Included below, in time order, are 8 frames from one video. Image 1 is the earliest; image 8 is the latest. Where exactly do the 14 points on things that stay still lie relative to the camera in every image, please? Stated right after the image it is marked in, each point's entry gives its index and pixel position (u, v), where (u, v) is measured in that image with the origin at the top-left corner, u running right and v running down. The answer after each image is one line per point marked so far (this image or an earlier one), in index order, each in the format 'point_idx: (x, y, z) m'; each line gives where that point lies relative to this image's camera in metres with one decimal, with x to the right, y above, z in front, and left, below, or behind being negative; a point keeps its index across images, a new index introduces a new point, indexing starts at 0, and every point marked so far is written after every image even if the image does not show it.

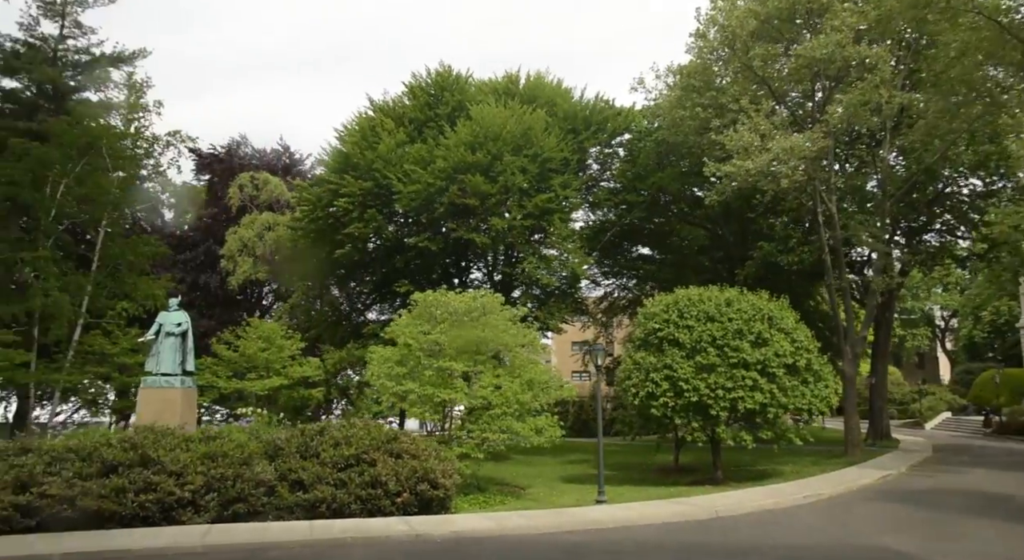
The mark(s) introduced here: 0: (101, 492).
0: (-5.7, -2.9, +11.6) m
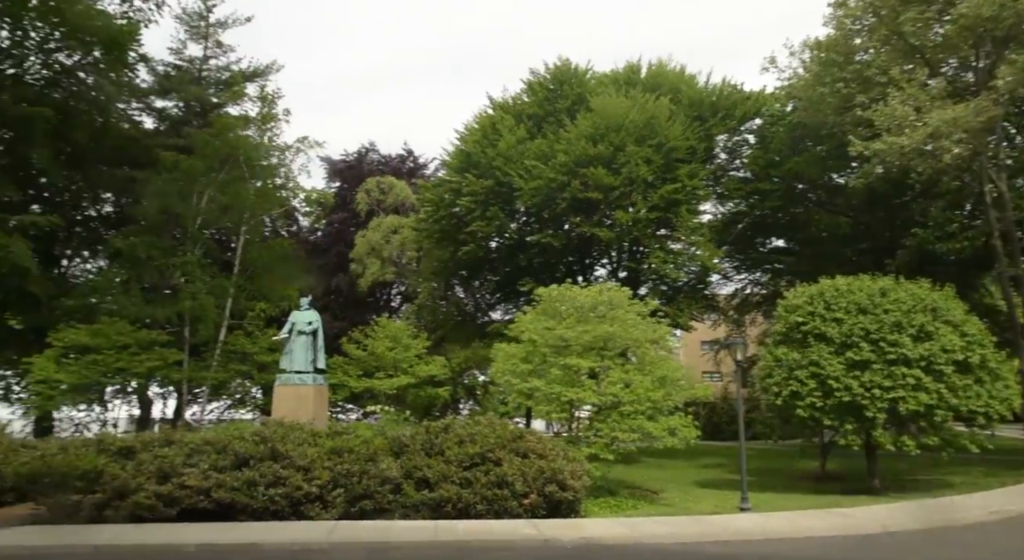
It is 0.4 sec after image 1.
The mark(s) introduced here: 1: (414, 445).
0: (-4.0, -2.9, +12.0) m
1: (-1.5, -2.5, +12.9) m
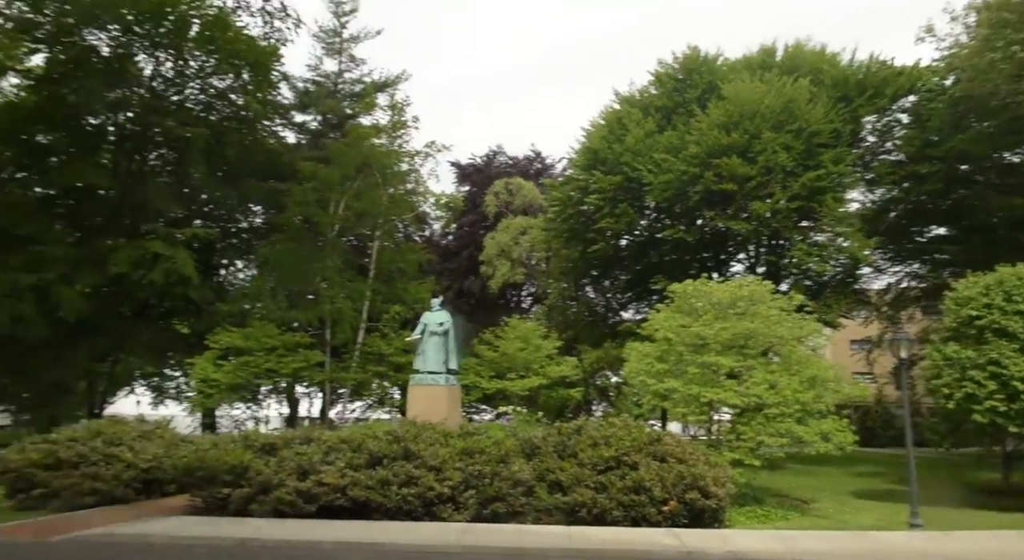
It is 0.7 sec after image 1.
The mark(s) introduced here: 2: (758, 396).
0: (-2.0, -2.9, +12.1) m
1: (+0.5, -2.5, +12.7) m
2: (+4.4, -2.1, +14.9) m
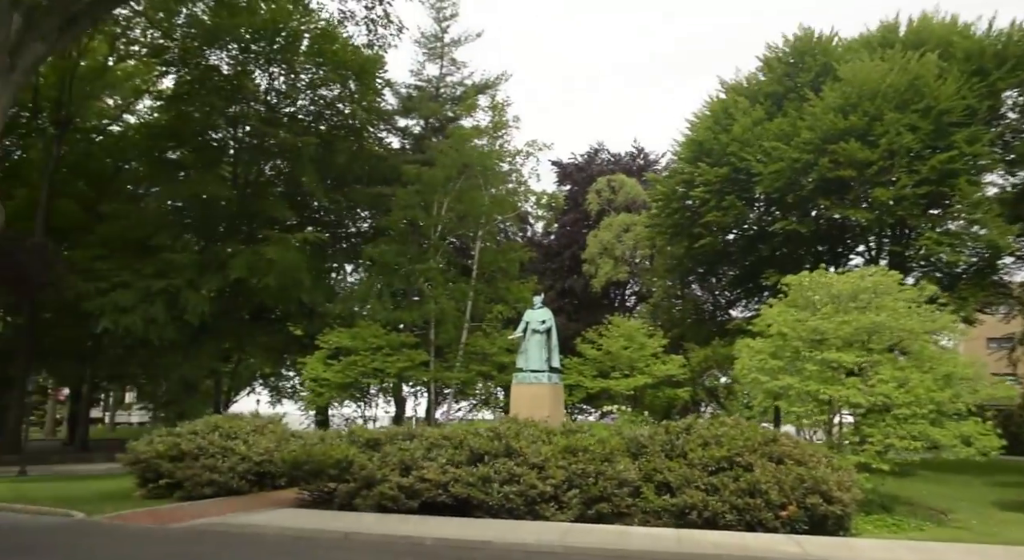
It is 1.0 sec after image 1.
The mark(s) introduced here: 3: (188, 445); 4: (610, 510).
0: (-0.6, -2.8, +11.9) m
1: (+2.1, -2.4, +12.1) m
2: (+6.1, -1.9, +13.9) m
3: (-5.4, -2.7, +14.1) m
4: (+1.4, -3.2, +11.7) m
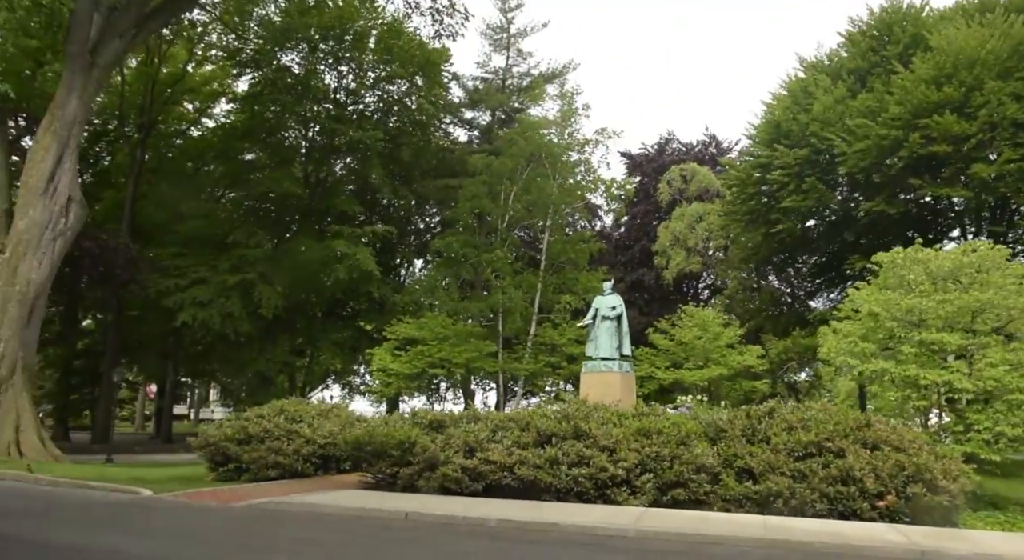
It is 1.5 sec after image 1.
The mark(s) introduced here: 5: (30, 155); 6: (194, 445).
0: (+0.4, -2.5, +11.4) m
1: (+3.0, -2.1, +11.4) m
2: (+7.2, -1.6, +12.9) m
3: (-4.3, -2.4, +13.9) m
4: (+2.3, -2.9, +11.0) m
5: (-10.8, +2.8, +19.0) m
6: (-5.4, -2.8, +14.3) m
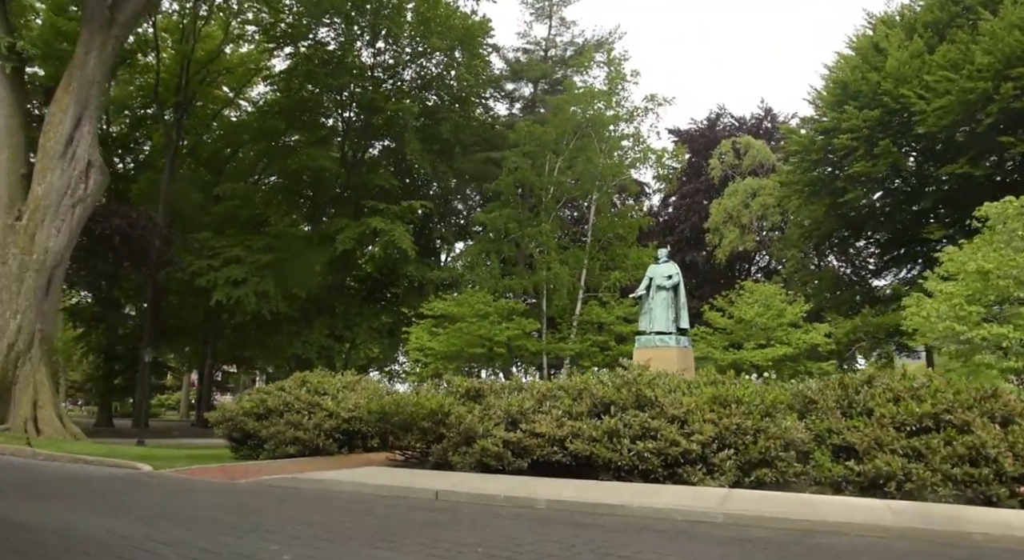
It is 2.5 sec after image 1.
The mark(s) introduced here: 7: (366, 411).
0: (+0.9, -1.9, +10.0) m
1: (+3.6, -1.5, +9.9) m
2: (+7.8, -1.0, +11.1) m
3: (-3.6, -1.8, +12.7) m
4: (+2.9, -2.3, +9.5) m
5: (-9.9, +3.5, +18.1) m
6: (-4.6, -2.2, +13.1) m
7: (-2.2, -2.0, +12.6) m
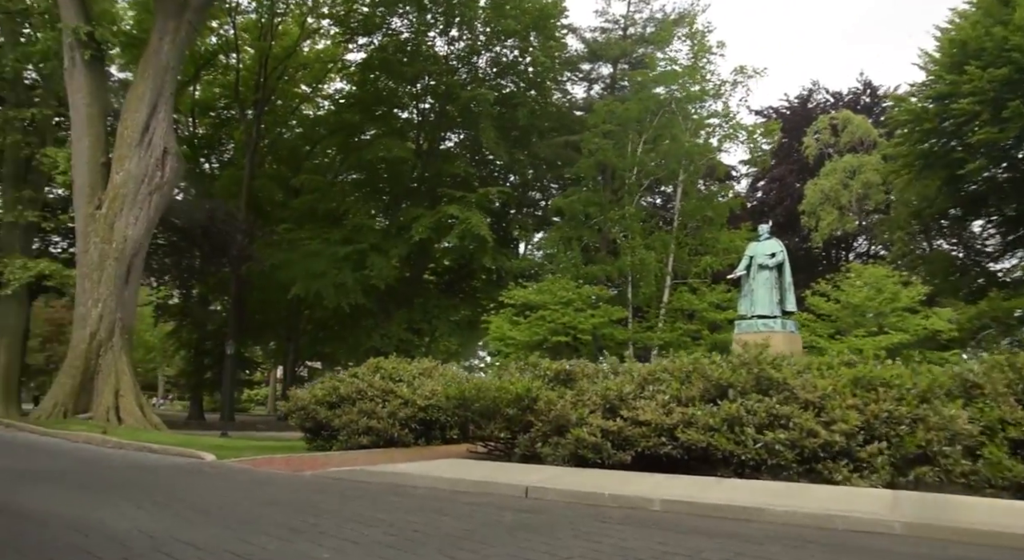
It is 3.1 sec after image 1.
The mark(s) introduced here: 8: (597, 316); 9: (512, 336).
0: (+1.9, -1.6, +8.8) m
1: (+4.5, -1.2, +8.4) m
2: (+8.9, -0.6, +9.3) m
3: (-2.3, -1.5, +11.9) m
4: (+3.8, -2.0, +8.2) m
5: (-8.2, +3.7, +17.8) m
6: (-3.3, -1.9, +12.4) m
7: (-0.9, -1.7, +11.7) m
8: (+2.0, -0.9, +20.1) m
9: (0.0, -1.3, +20.2) m
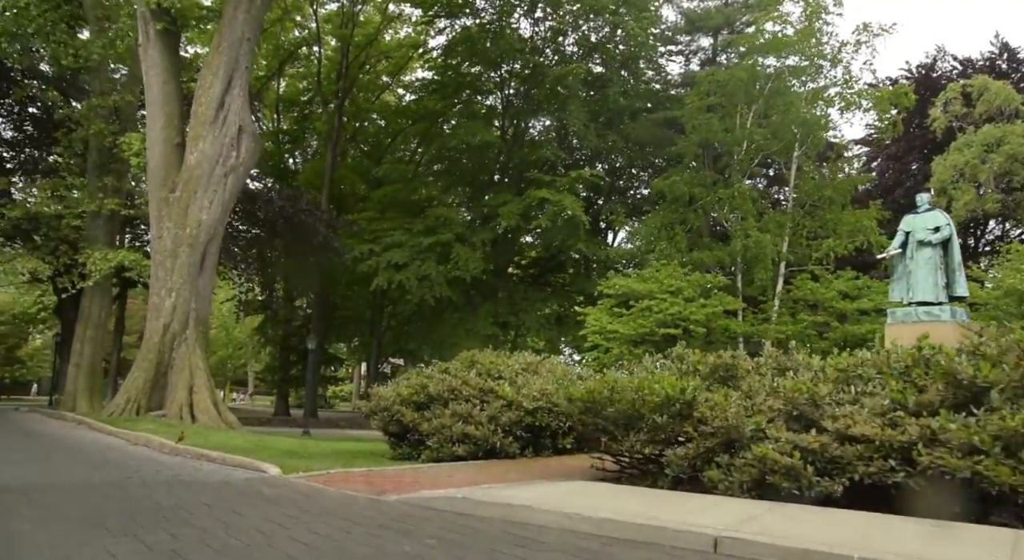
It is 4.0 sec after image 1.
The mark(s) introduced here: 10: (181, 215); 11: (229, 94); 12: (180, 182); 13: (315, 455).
0: (+3.0, -1.4, +6.7) m
1: (+5.6, -0.9, +6.1) m
2: (+10.0, -0.3, +6.6) m
3: (-0.9, -1.3, +10.3) m
4: (+4.8, -1.7, +5.9) m
5: (-6.2, +3.9, +16.7) m
6: (-1.9, -1.7, +10.8) m
7: (+0.5, -1.5, +9.9) m
8: (+4.2, -0.6, +18.0) m
9: (+2.2, -1.1, +18.3) m
10: (-6.4, +1.2, +16.1) m
11: (-5.6, +3.7, +16.6) m
12: (-6.4, +1.9, +16.3) m
13: (-2.5, -2.2, +10.6) m
